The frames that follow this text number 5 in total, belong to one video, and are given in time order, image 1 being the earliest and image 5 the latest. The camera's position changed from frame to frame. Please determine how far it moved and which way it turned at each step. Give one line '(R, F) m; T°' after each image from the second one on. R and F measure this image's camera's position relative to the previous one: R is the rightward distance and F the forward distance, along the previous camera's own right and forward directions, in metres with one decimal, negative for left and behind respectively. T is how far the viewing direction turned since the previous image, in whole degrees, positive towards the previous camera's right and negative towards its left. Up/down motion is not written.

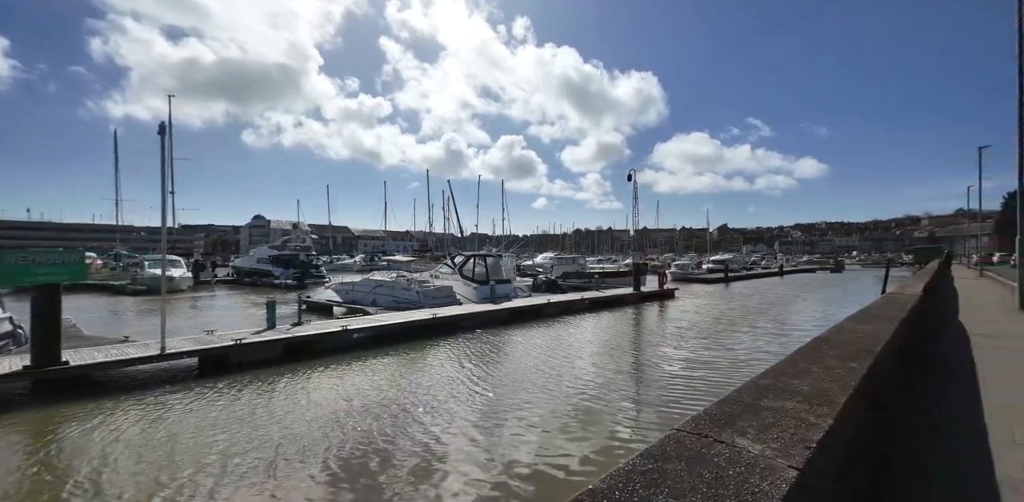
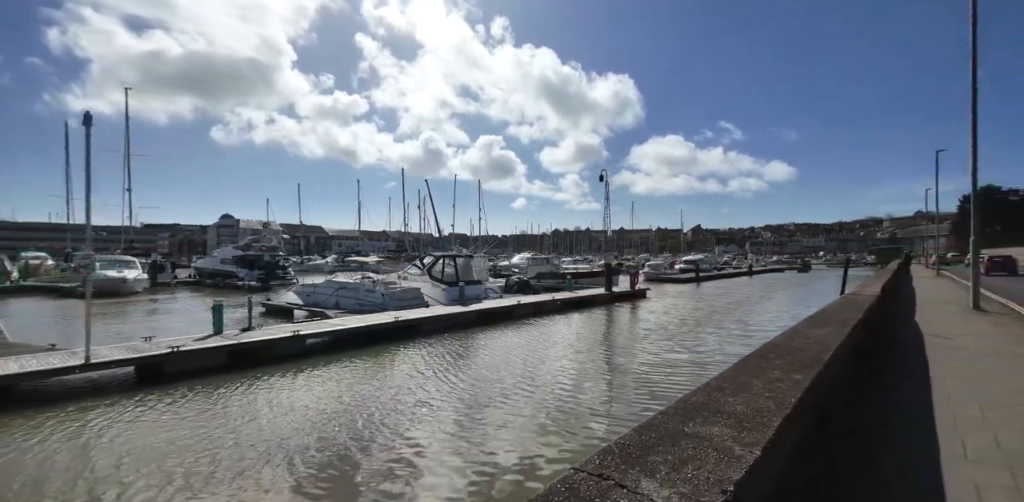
(+0.4, +0.3) m; +3°
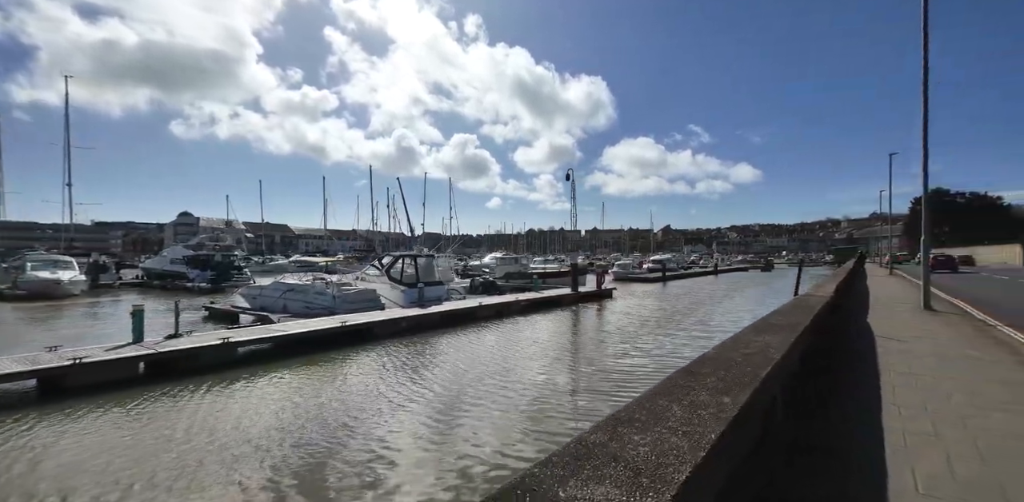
(+0.5, +0.5) m; +4°
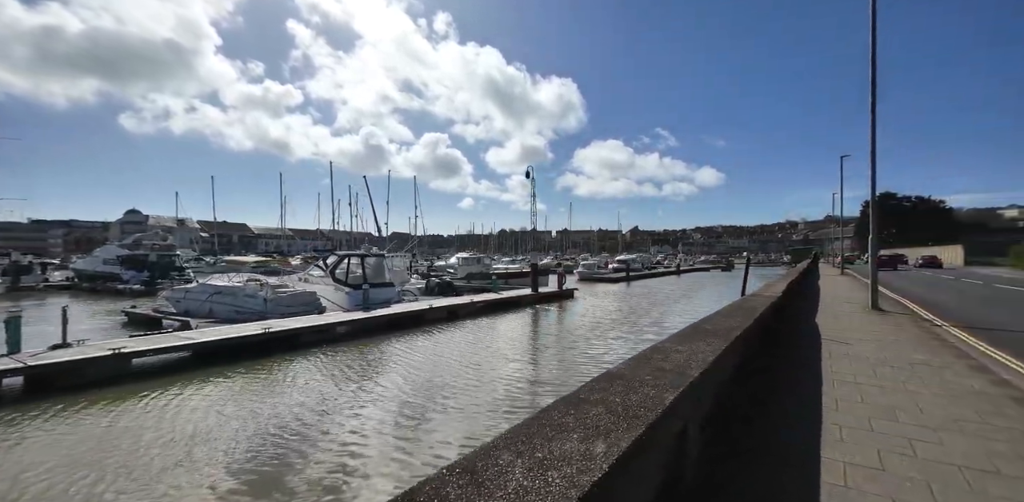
(+0.7, +0.6) m; +4°
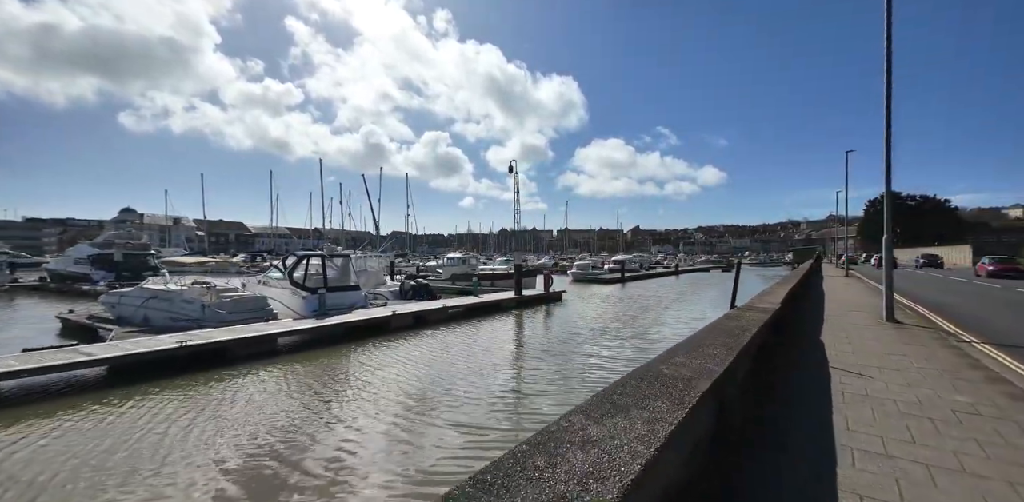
(+0.9, +1.3) m; 0°
